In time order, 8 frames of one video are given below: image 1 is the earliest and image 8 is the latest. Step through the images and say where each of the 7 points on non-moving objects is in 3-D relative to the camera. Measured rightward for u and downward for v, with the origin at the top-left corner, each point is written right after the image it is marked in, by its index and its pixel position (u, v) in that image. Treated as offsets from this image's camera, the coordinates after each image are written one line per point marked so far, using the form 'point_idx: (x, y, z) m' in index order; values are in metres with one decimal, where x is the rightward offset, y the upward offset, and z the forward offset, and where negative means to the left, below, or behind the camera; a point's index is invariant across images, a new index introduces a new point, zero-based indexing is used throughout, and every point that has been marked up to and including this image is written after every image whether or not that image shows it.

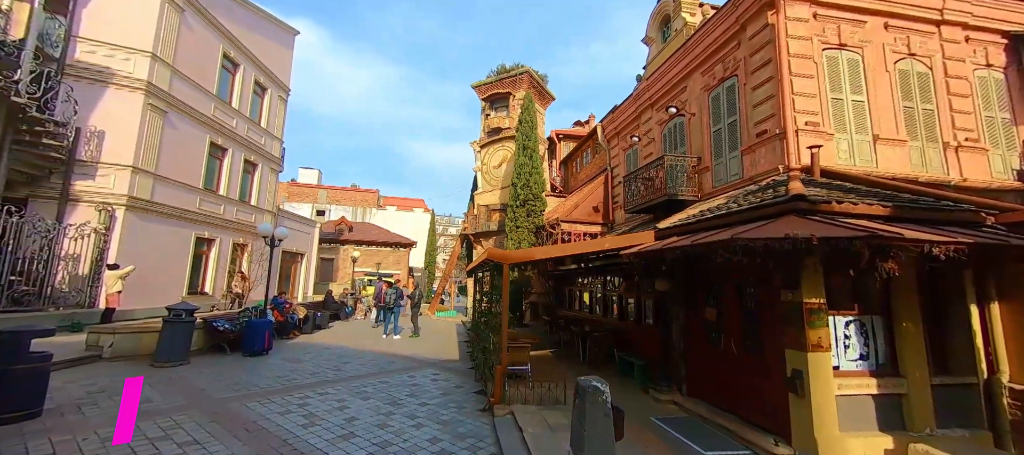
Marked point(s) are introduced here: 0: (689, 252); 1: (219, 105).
0: (+2.1, -0.3, +5.1) m
1: (-9.5, +4.0, +13.9) m
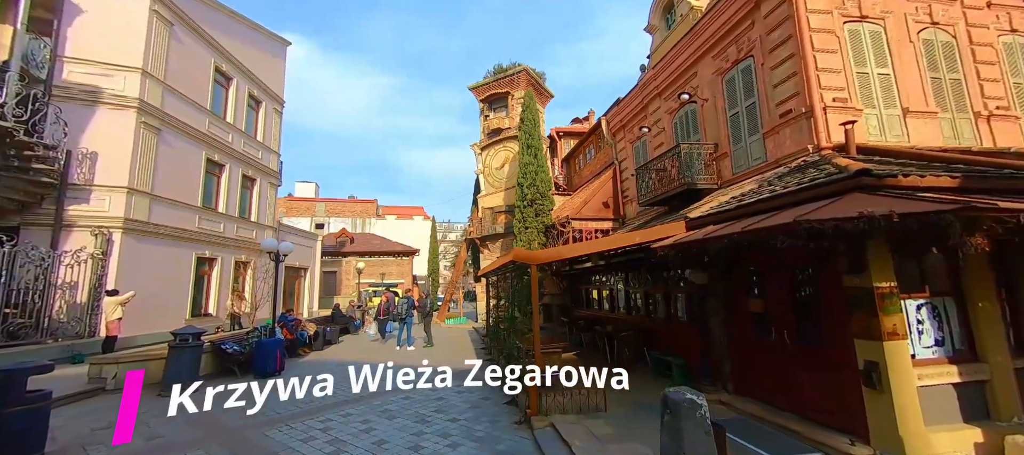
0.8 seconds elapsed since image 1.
0: (+2.5, -0.1, +4.7) m
1: (-9.4, +3.4, +13.5) m
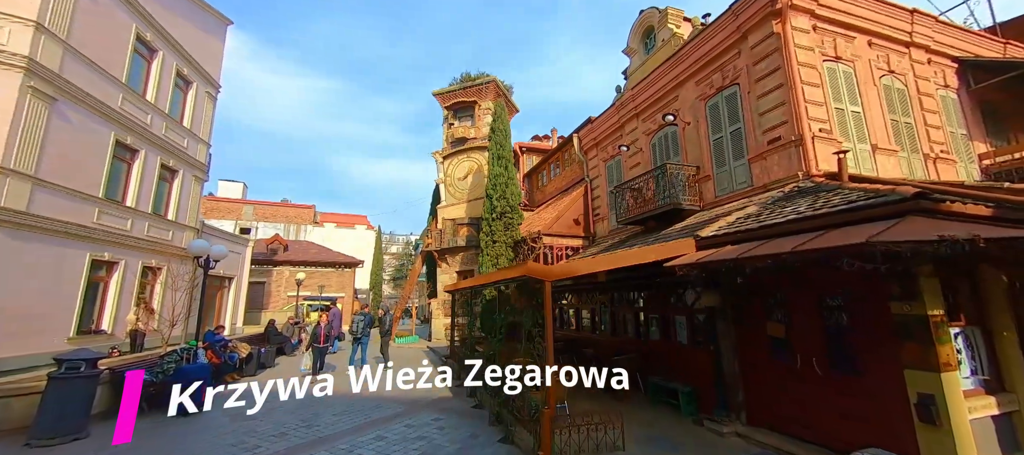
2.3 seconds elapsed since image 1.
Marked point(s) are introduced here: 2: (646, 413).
0: (+2.8, -0.3, +4.4) m
1: (-10.2, +3.5, +11.3) m
2: (+2.0, -2.8, +6.4) m
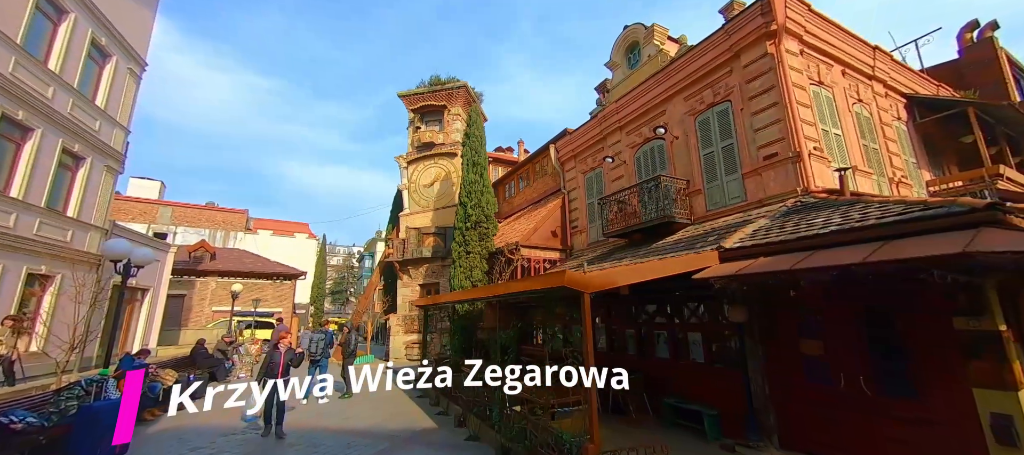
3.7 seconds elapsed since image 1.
0: (+3.3, -0.4, +4.2) m
1: (-10.5, +3.6, +9.3) m
2: (+2.1, -2.9, +5.9) m
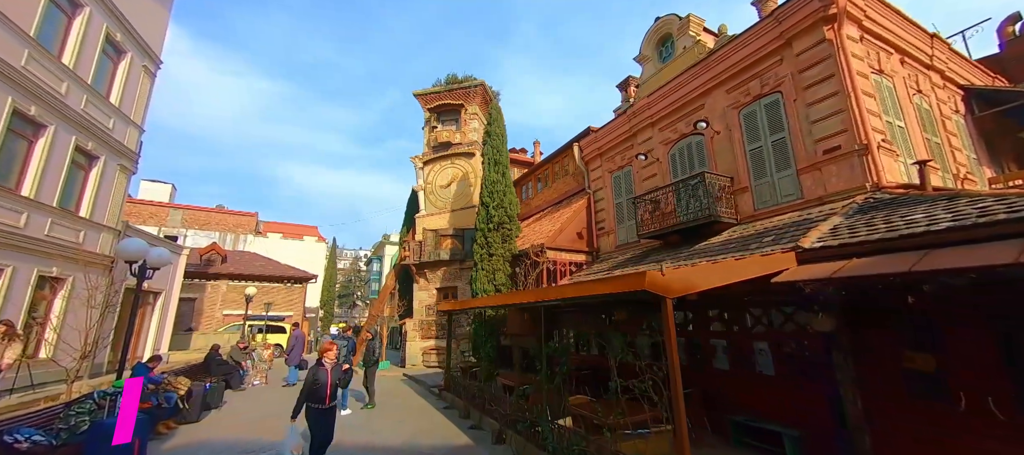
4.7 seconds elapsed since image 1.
0: (+3.9, -0.4, +3.5) m
1: (-9.8, +3.6, +8.8) m
2: (+2.8, -2.9, +5.2) m
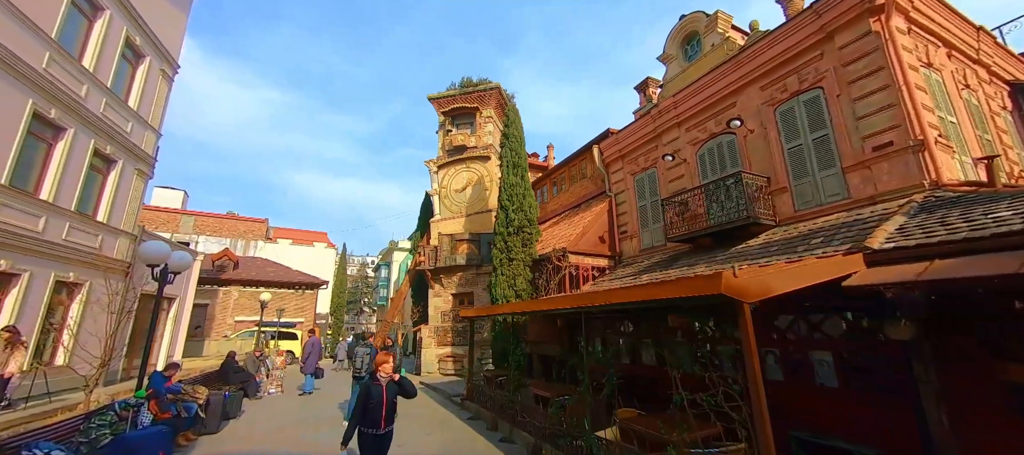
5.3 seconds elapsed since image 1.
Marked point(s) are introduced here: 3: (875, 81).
0: (+4.4, -0.3, +3.1) m
1: (-9.2, +3.5, +8.7) m
2: (+3.3, -2.9, +4.8) m
3: (+6.3, +2.6, +7.4) m
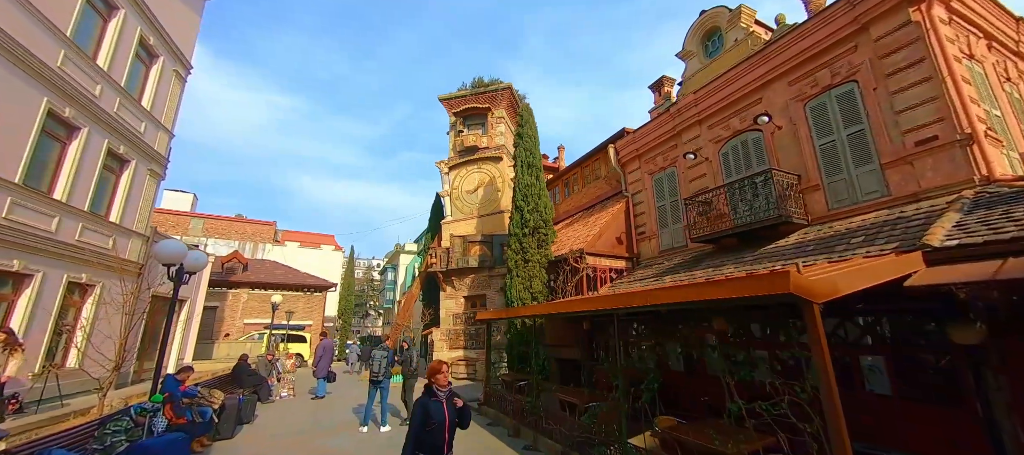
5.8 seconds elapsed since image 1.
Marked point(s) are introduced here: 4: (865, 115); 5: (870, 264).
0: (+4.7, -0.3, +2.8) m
1: (-8.8, +3.5, +8.5) m
2: (+3.6, -2.8, +4.4) m
3: (+6.7, +2.6, +7.1) m
4: (+6.4, +2.0, +7.7) m
5: (+3.3, -0.3, +3.9) m
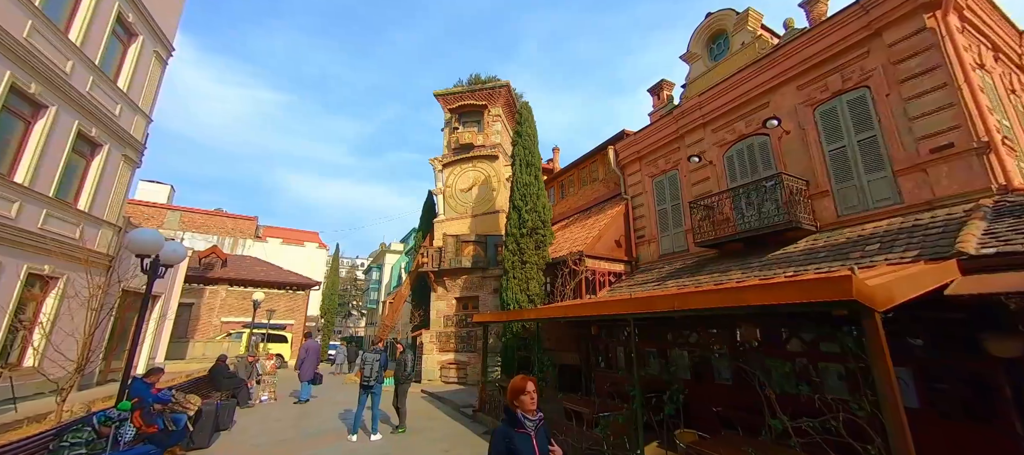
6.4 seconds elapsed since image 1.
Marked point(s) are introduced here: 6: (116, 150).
0: (+5.0, -0.4, +2.6) m
1: (-8.7, +3.7, +7.9) m
2: (+3.8, -2.9, +4.2) m
3: (+6.9, +2.4, +7.0) m
4: (+6.5, +1.9, +7.6) m
5: (+3.5, -0.4, +3.7) m
6: (-9.3, +1.9, +10.0) m
